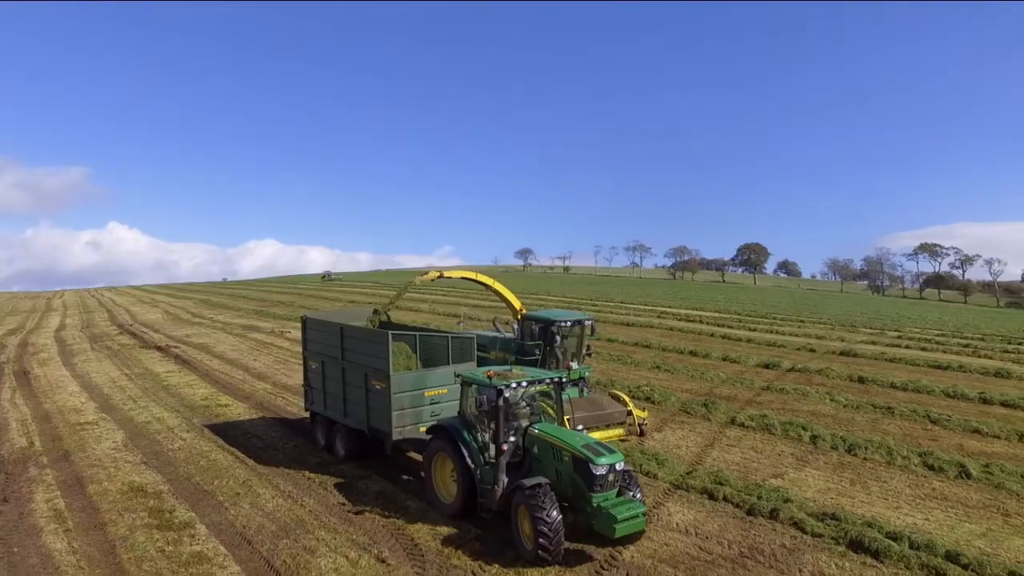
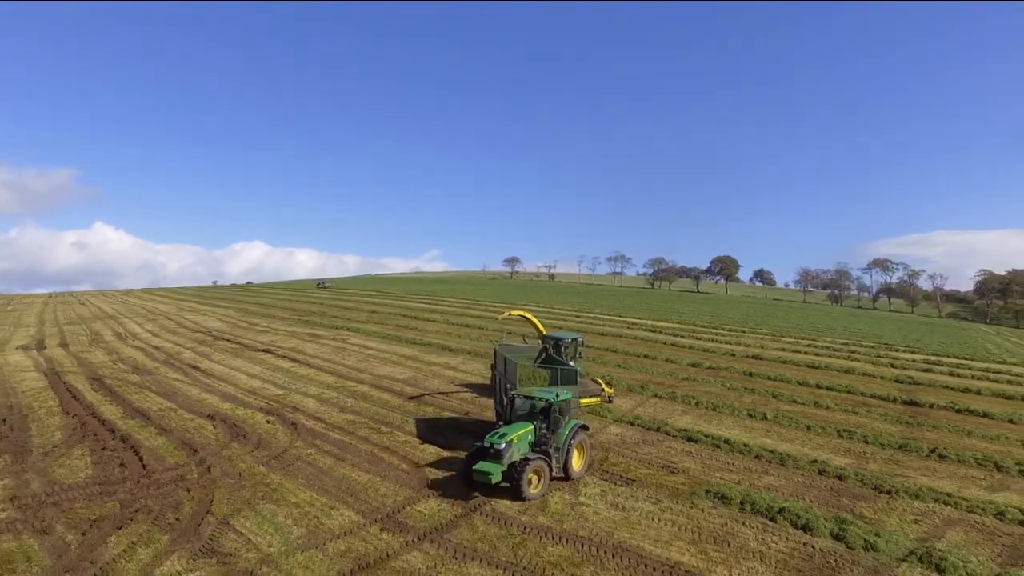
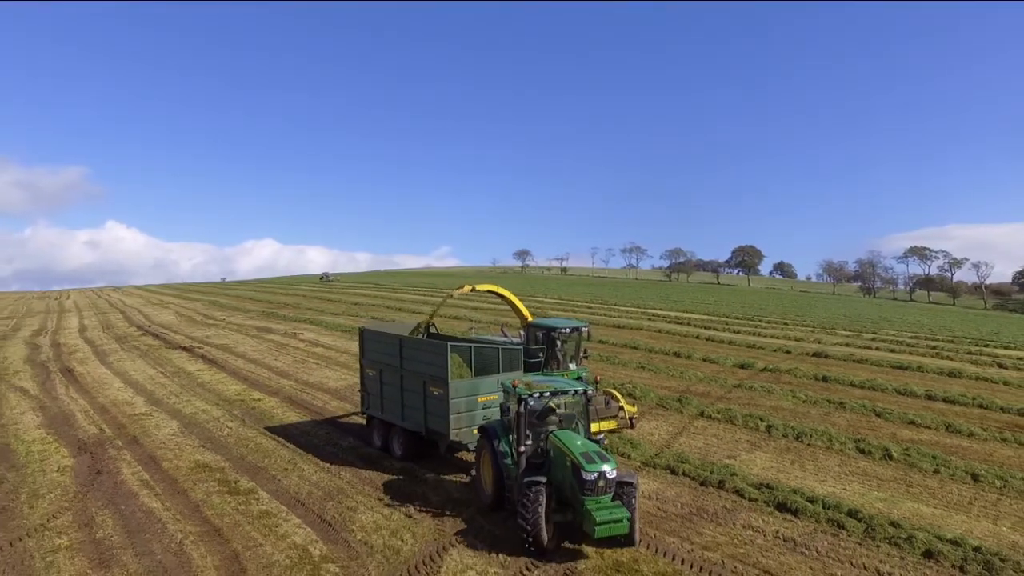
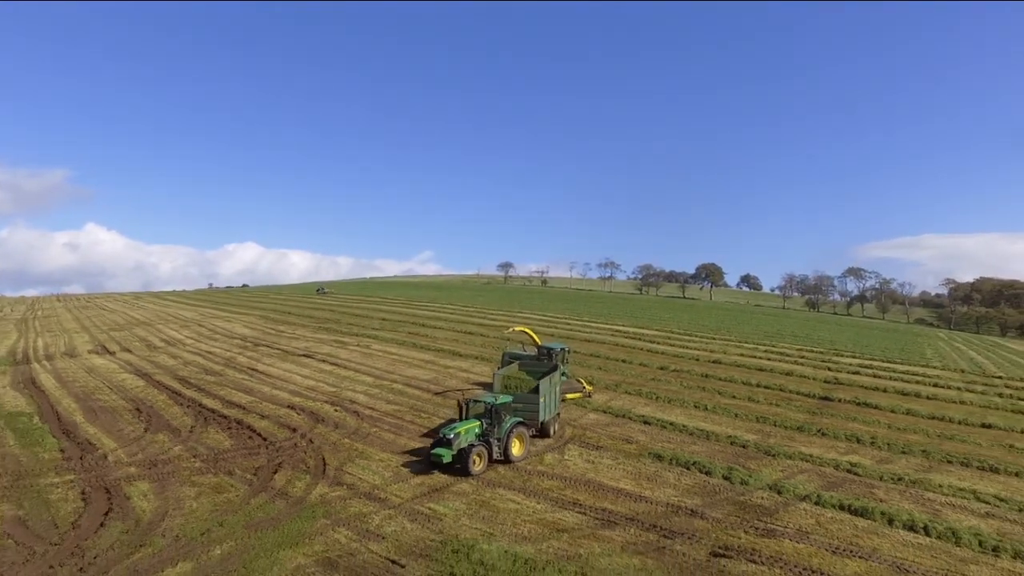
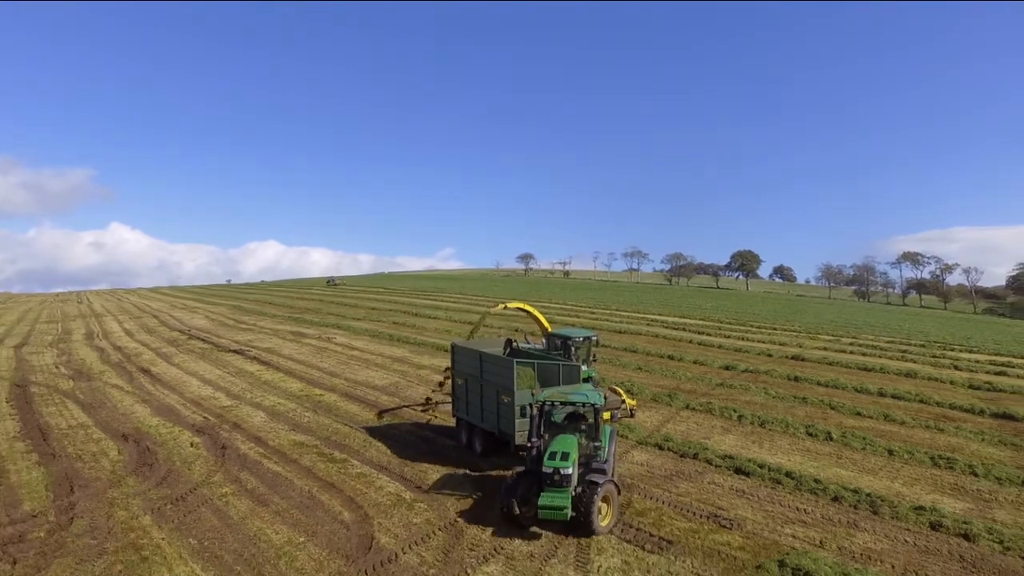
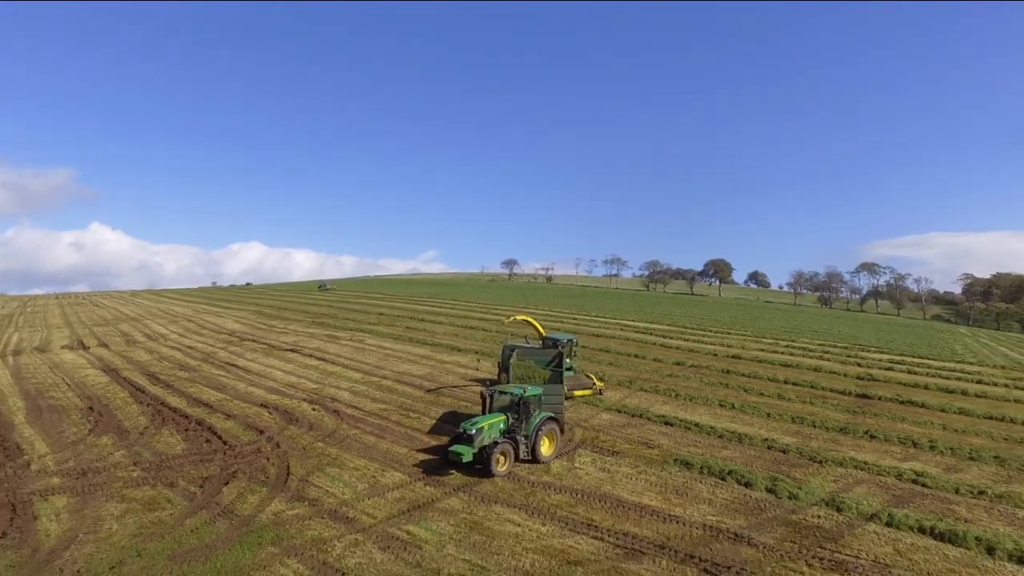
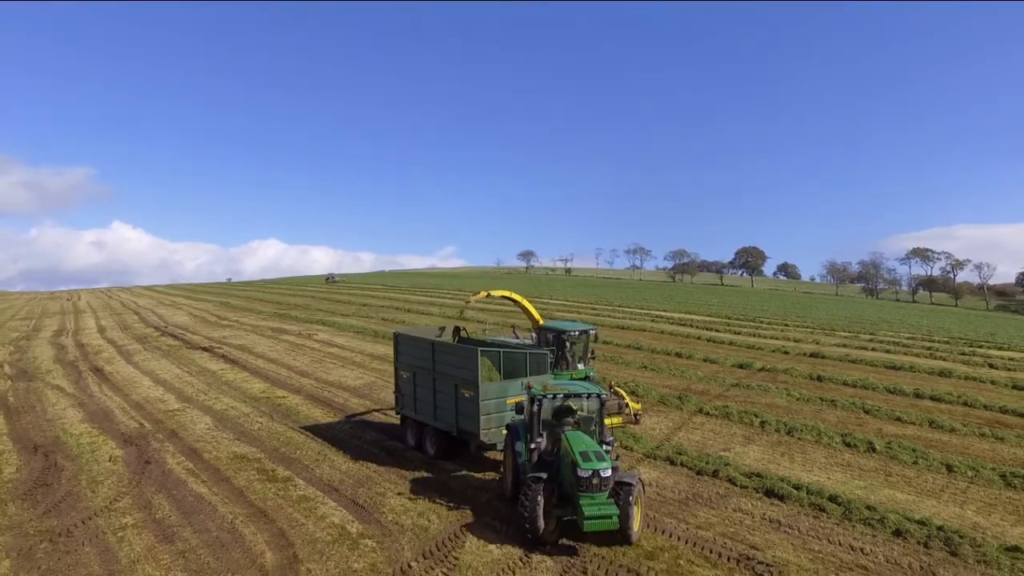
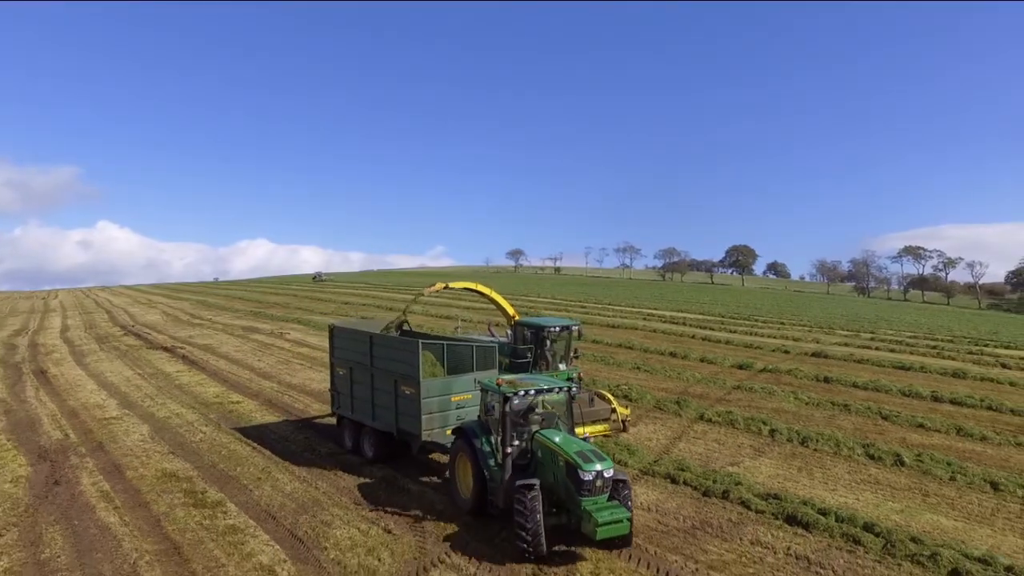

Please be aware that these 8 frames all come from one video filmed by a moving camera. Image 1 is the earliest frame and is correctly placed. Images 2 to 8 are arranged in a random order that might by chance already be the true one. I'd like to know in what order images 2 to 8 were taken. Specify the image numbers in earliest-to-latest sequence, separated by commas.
8, 3, 7, 5, 2, 6, 4
